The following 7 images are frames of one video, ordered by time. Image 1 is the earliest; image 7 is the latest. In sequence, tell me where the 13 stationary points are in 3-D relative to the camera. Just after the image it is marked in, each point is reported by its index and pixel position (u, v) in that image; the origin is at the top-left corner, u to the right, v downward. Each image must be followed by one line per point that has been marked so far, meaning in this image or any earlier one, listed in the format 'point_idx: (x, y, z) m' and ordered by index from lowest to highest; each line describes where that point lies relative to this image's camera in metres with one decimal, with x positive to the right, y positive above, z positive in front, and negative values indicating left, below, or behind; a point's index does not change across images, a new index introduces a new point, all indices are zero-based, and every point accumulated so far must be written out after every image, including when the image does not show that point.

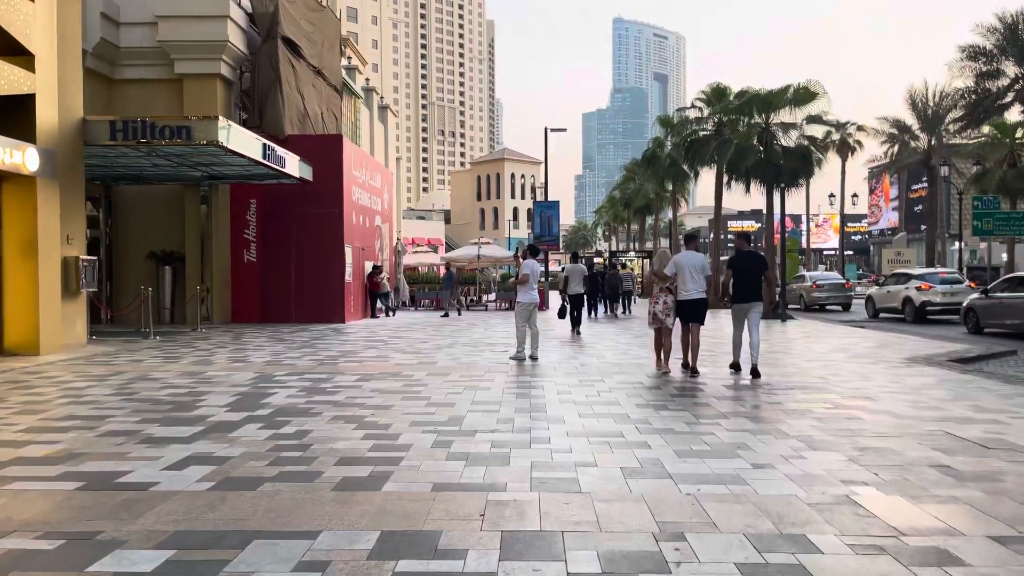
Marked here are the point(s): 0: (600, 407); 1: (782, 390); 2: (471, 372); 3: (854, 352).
0: (+0.9, -1.2, +8.0) m
1: (+3.0, -1.2, +9.2) m
2: (-0.6, -1.1, +11.1) m
3: (+5.7, -1.1, +13.8) m
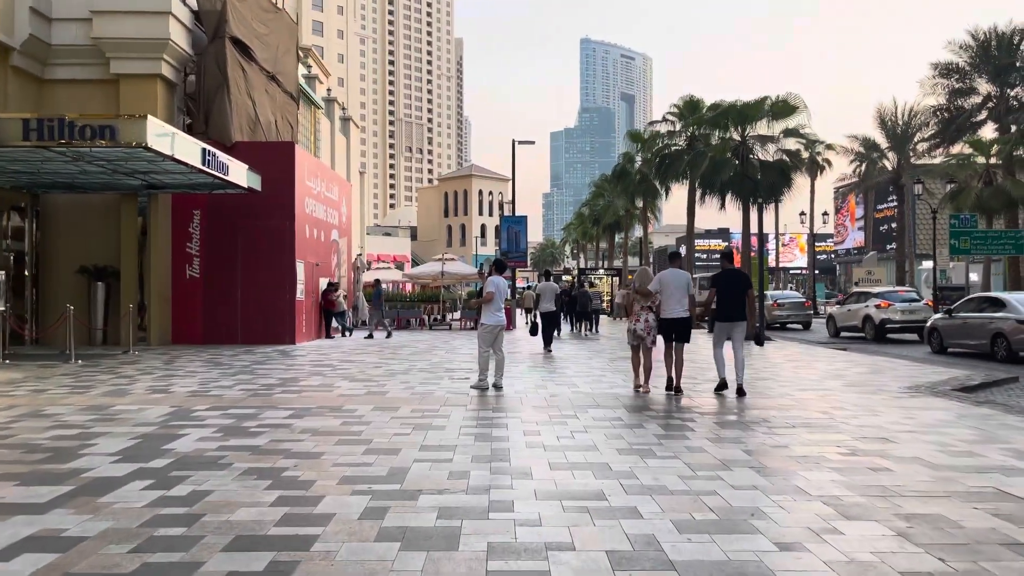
0: (+0.5, -1.4, +6.7) m
1: (+2.6, -1.4, +7.9) m
2: (-1.1, -1.4, +9.6) m
3: (+5.1, -1.4, +12.6) m
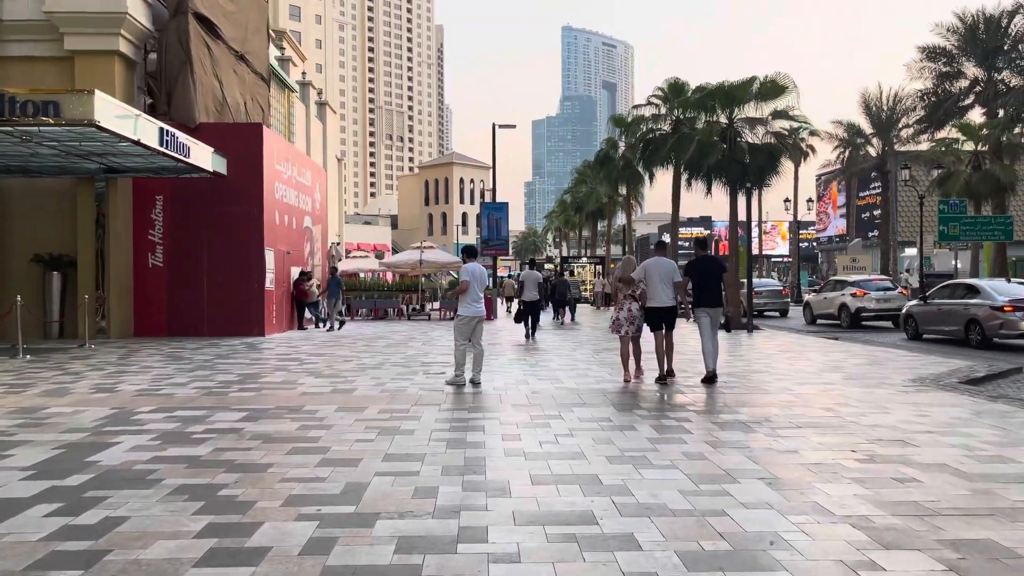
0: (+0.3, -1.3, +5.9) m
1: (+2.4, -1.2, +7.2) m
2: (-1.3, -1.2, +8.8) m
3: (+4.8, -1.2, +11.9) m
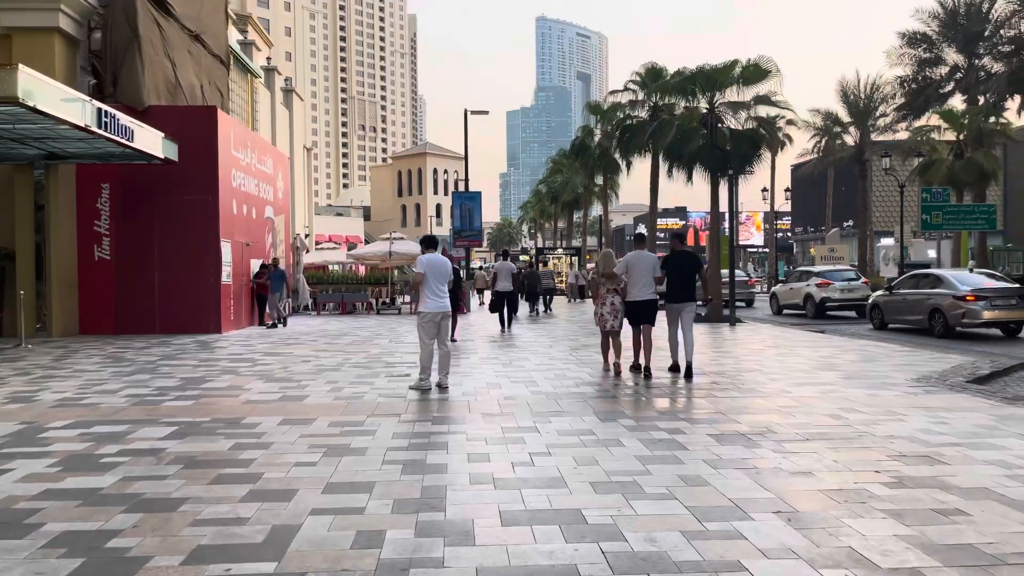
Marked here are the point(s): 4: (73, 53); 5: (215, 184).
0: (+0.1, -1.2, +4.9) m
1: (+2.2, -1.2, +6.3) m
2: (-1.6, -1.2, +7.8) m
3: (+4.4, -1.1, +11.1) m
4: (-9.5, +5.1, +17.8) m
5: (-6.6, +2.3, +18.2) m
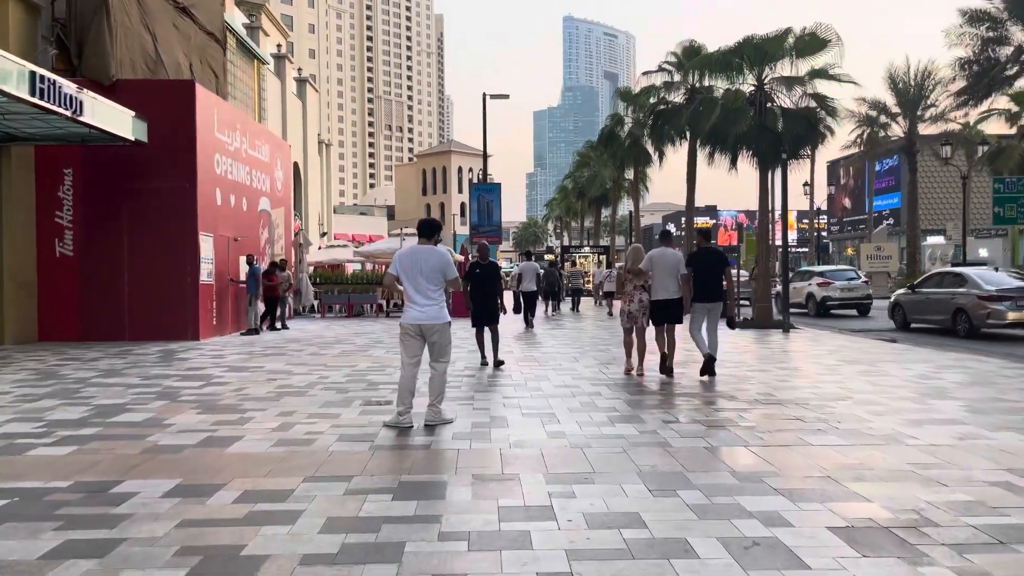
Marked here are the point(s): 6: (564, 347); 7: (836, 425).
0: (+0.1, -1.2, +2.4) m
1: (+2.2, -1.2, +3.7) m
2: (-1.5, -1.2, +5.3) m
3: (+4.5, -1.1, +8.4) m
4: (-9.1, +5.1, +15.6) m
5: (-6.2, +2.3, +16.0) m
6: (+0.9, -1.1, +14.7) m
7: (+2.7, -1.2, +6.9) m
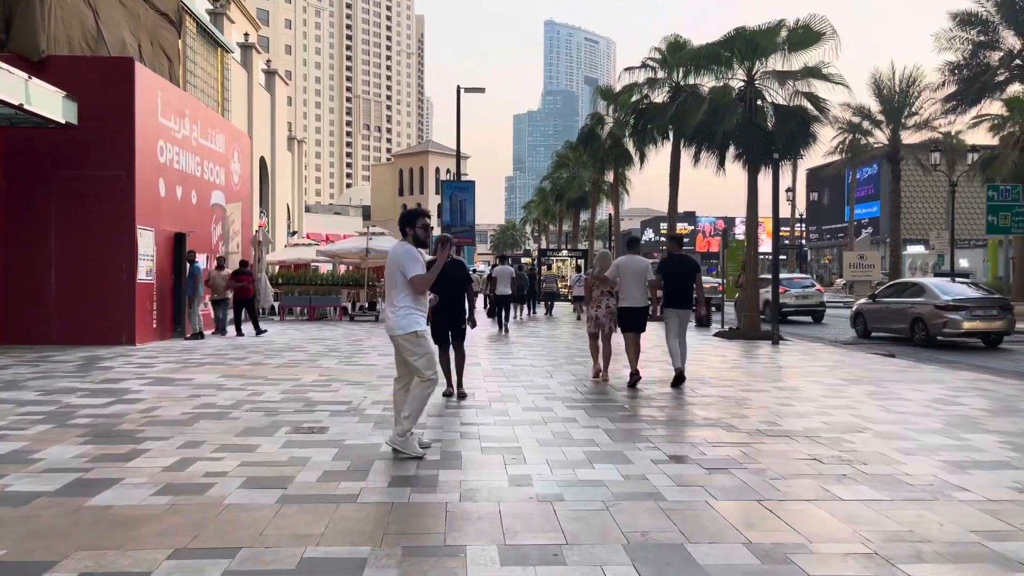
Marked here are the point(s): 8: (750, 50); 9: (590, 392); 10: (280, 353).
0: (-0.1, -1.3, +1.1) m
1: (+2.0, -1.3, +2.4) m
2: (-1.8, -1.2, +4.0) m
3: (+4.2, -1.2, +7.2) m
4: (-9.6, +5.1, +14.0) m
5: (-6.7, +2.3, +14.5) m
6: (+0.4, -1.2, +13.4) m
7: (+2.4, -1.3, +5.7) m
8: (+5.2, +5.2, +18.1) m
9: (+0.9, -1.2, +9.3) m
10: (-3.8, -1.1, +13.4) m
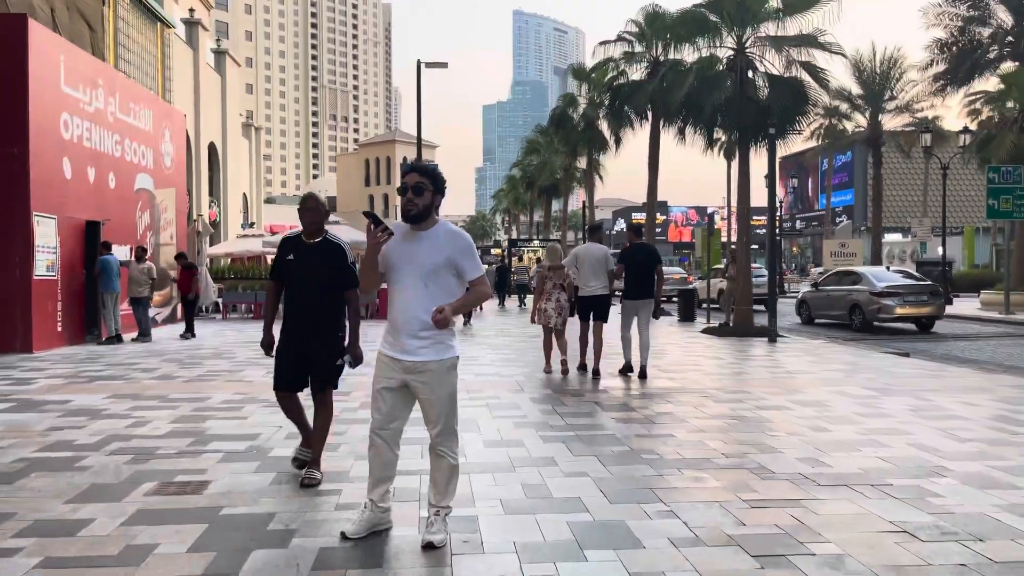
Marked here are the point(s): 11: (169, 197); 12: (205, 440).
0: (-0.2, -1.3, -0.9) m
1: (+1.8, -1.3, +0.6) m
2: (-2.0, -1.3, +2.0) m
3: (+3.9, -1.2, +5.5) m
4: (-10.1, +5.1, +11.7) m
5: (-7.3, +2.4, +12.3) m
6: (-0.1, -1.1, +11.5) m
7: (+2.2, -1.2, +3.8) m
8: (+4.5, +5.4, +16.2) m
9: (+0.5, -1.1, +7.4) m
10: (-4.3, -1.0, +11.3) m
11: (-7.8, +2.1, +18.4) m
12: (-2.3, -1.1, +6.3) m
